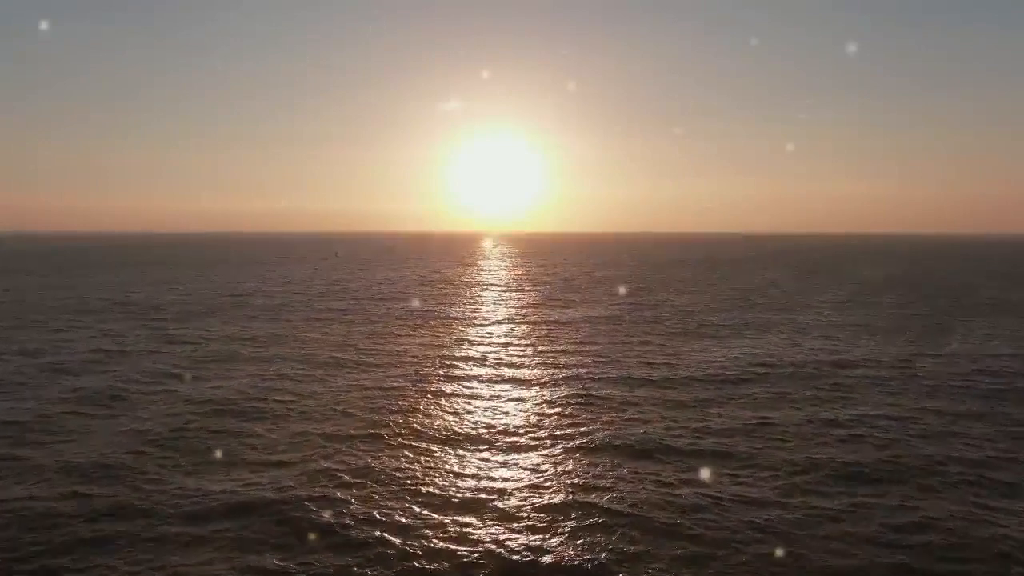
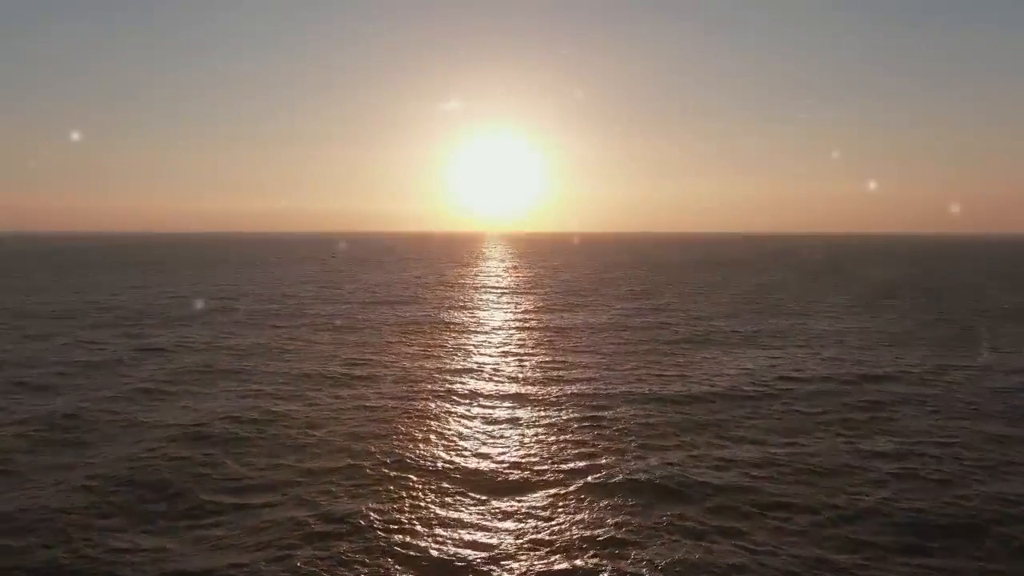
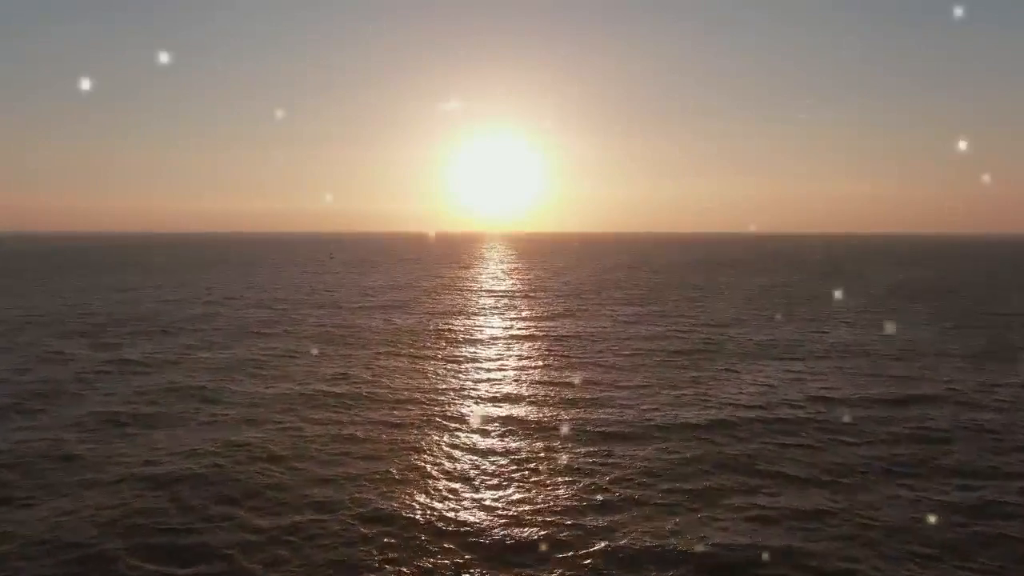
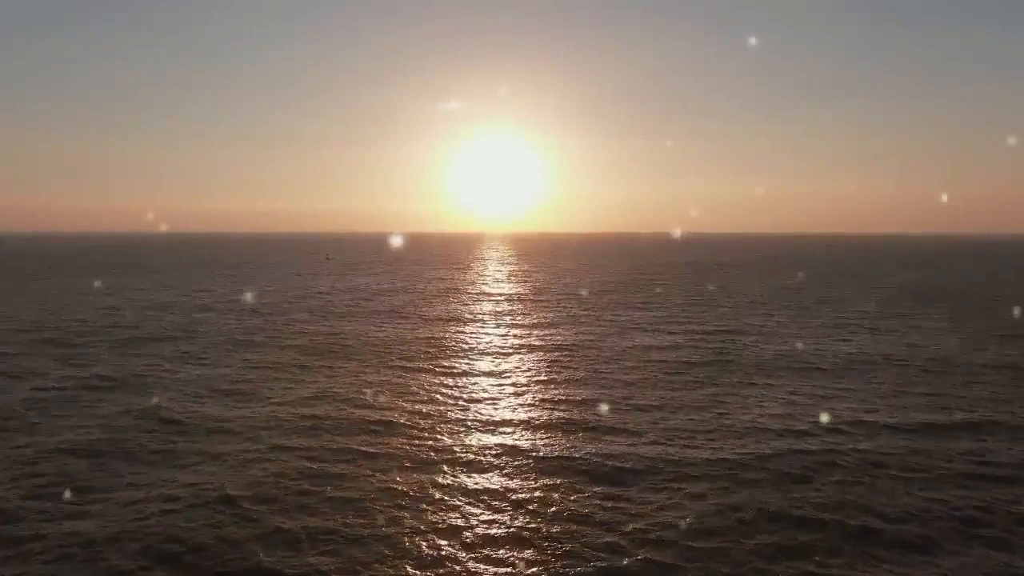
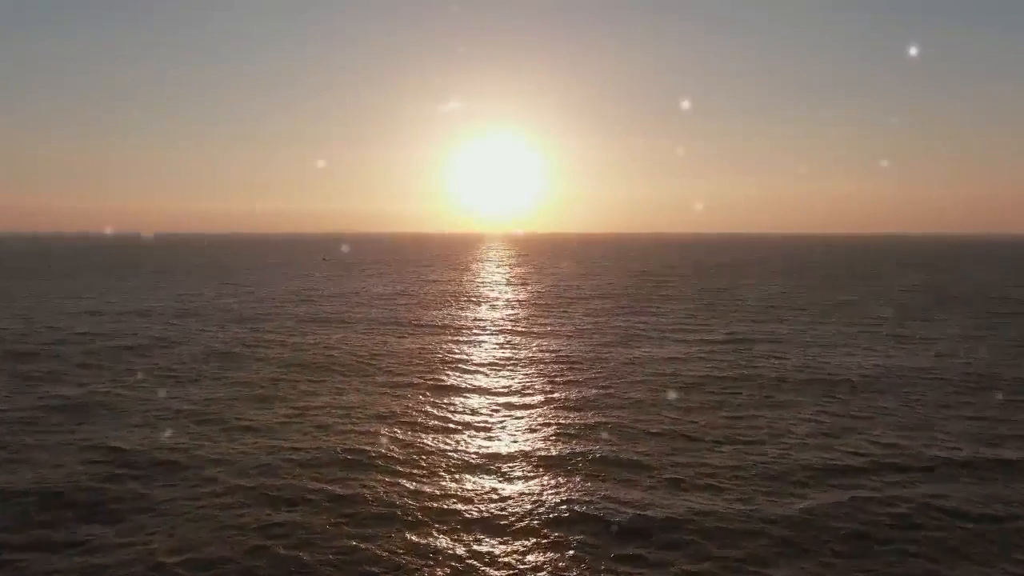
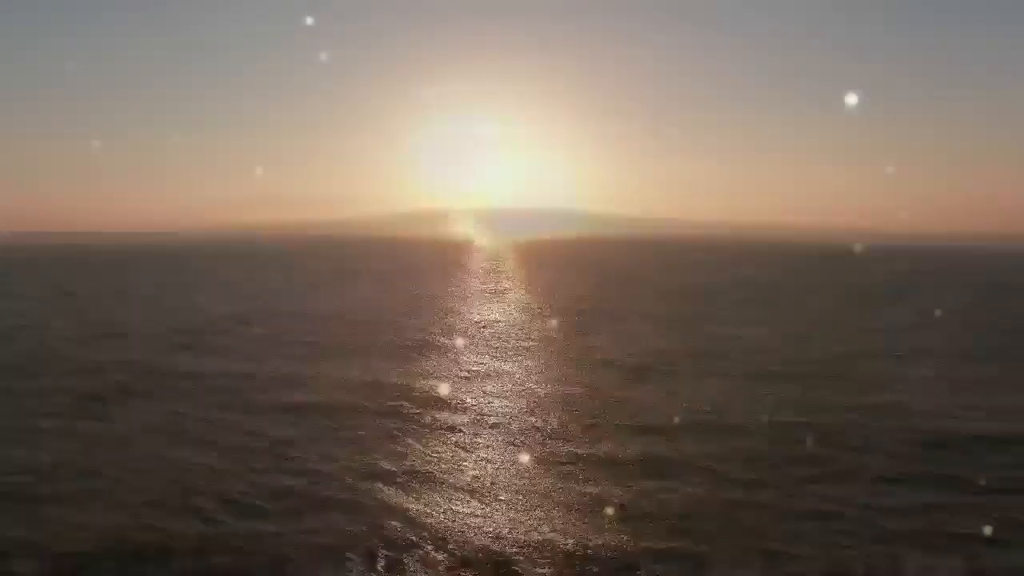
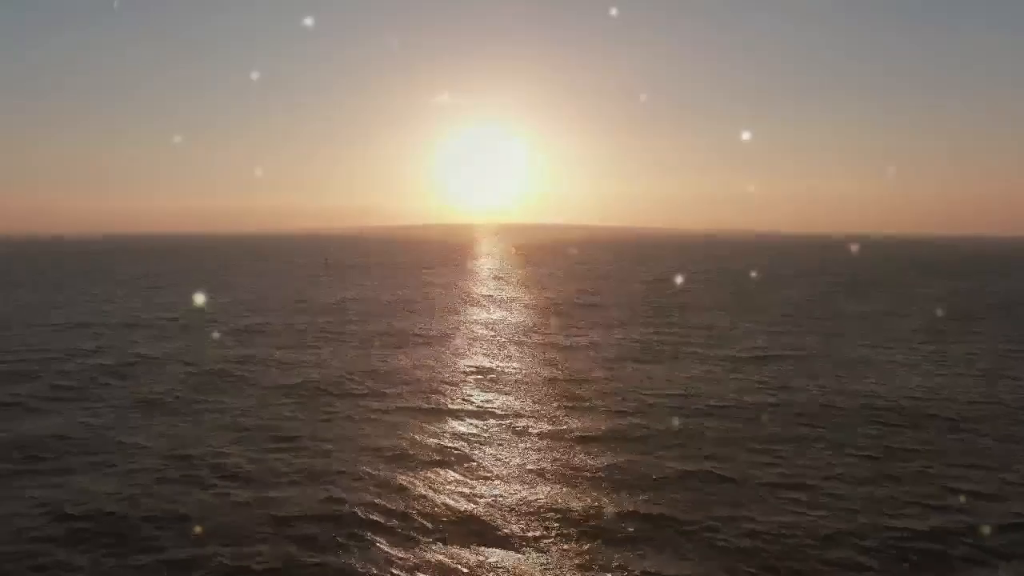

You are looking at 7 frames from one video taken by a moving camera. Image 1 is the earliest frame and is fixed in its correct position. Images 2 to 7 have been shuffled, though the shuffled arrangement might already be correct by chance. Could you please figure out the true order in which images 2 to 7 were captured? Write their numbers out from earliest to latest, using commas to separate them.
2, 3, 4, 5, 7, 6
